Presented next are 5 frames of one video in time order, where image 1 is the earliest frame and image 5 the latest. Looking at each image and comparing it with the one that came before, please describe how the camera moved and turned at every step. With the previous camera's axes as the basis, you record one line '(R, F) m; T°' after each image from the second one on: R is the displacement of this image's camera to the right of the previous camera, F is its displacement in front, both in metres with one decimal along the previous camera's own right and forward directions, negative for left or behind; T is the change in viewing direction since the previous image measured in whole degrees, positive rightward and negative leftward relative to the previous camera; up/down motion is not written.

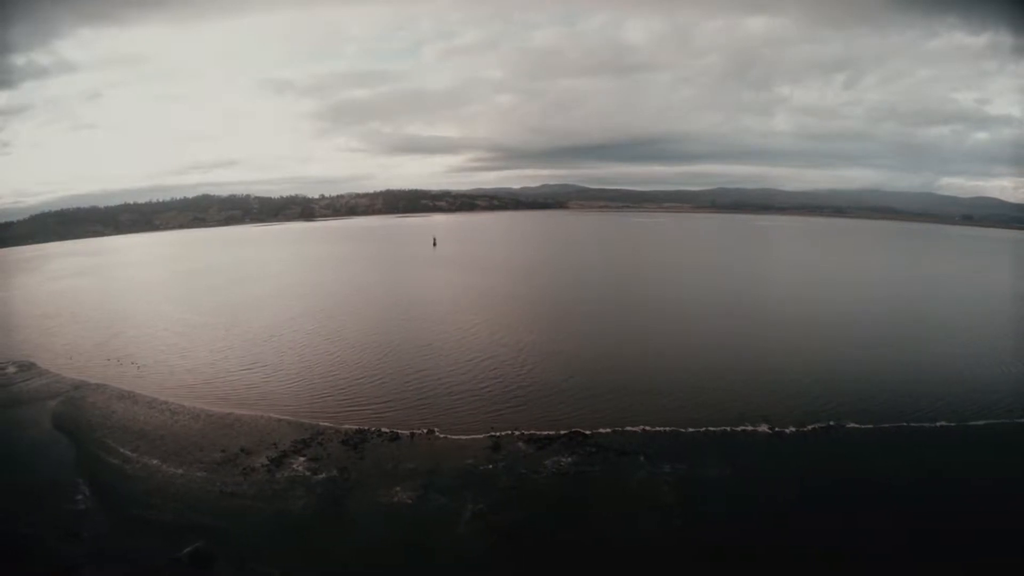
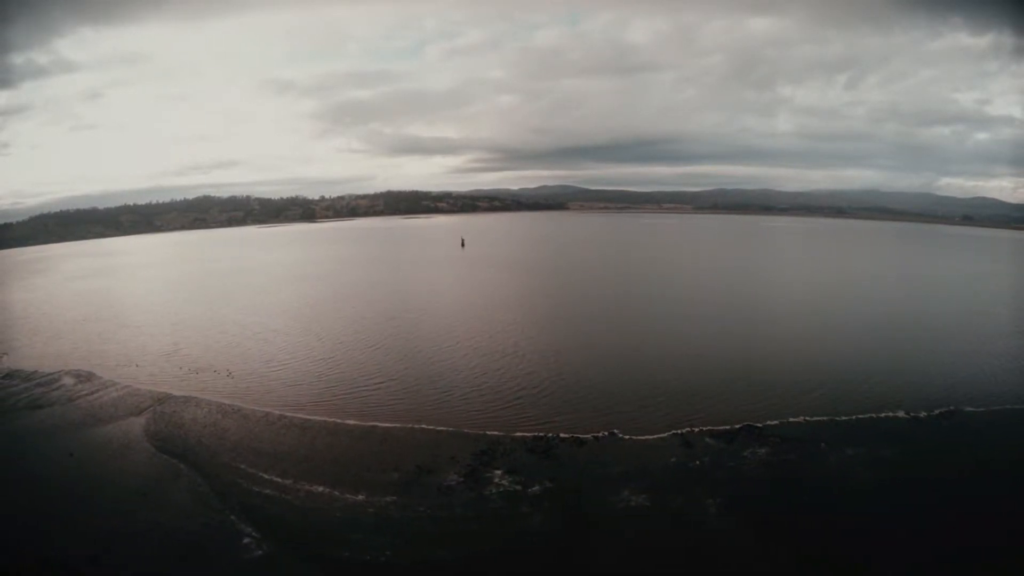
(-2.8, +0.6) m; +1°
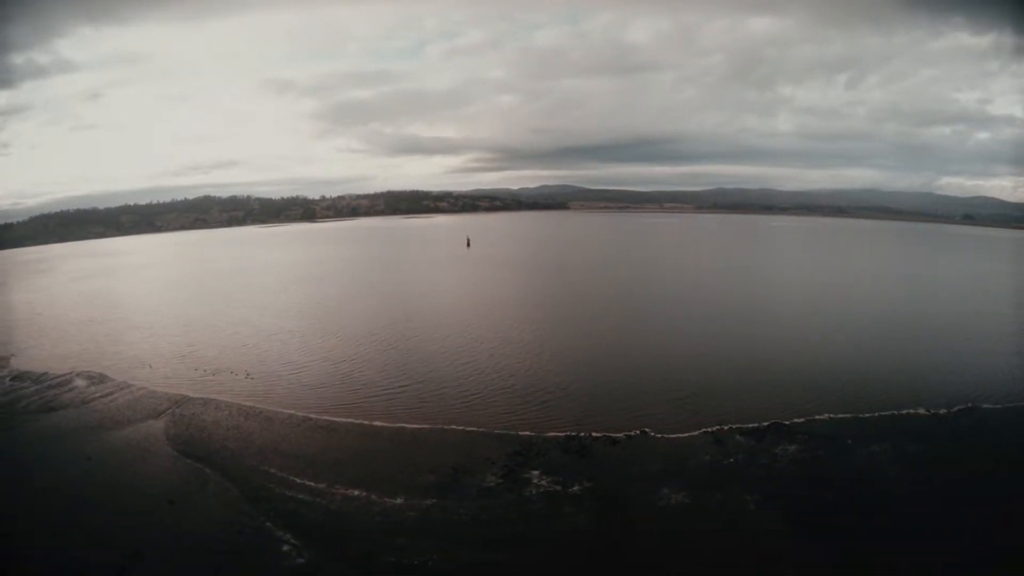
(-0.5, +0.1) m; 0°
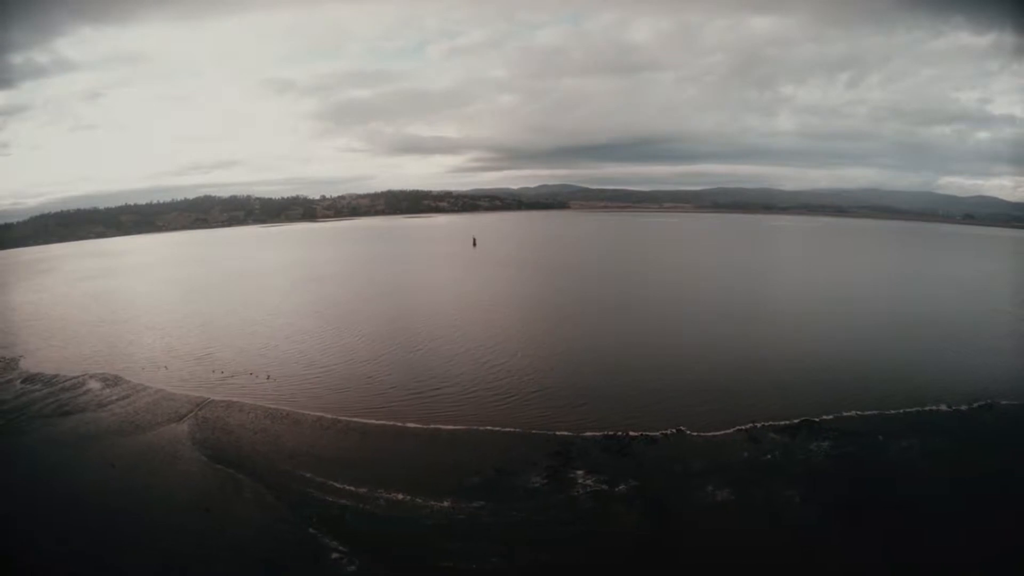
(-0.6, +0.1) m; 0°
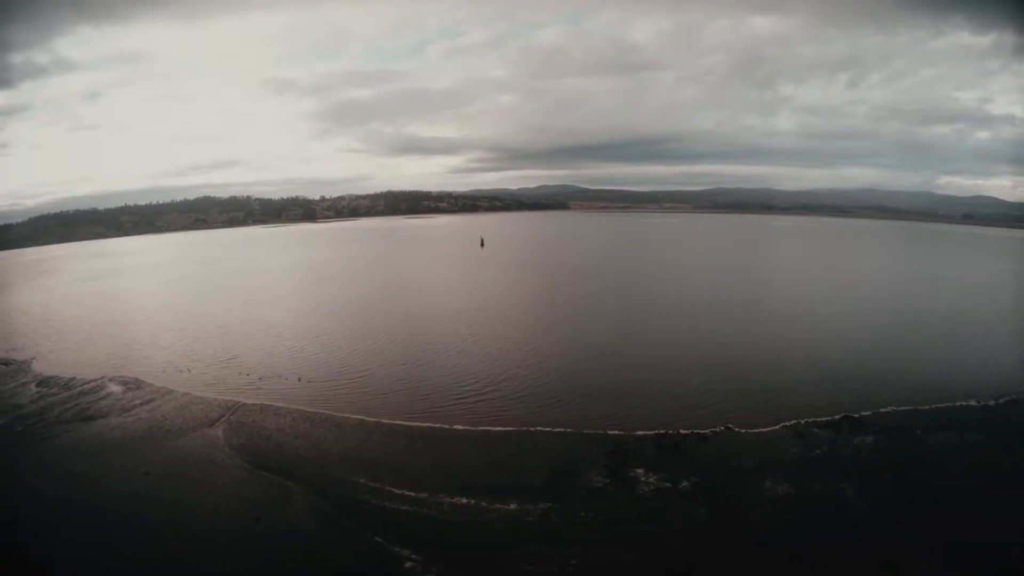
(-0.8, +0.2) m; 0°
